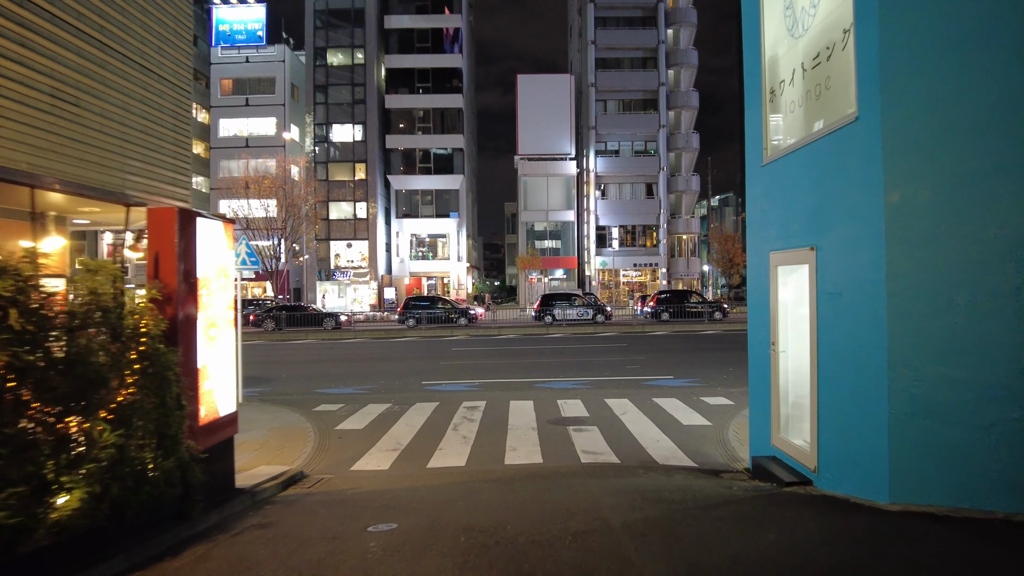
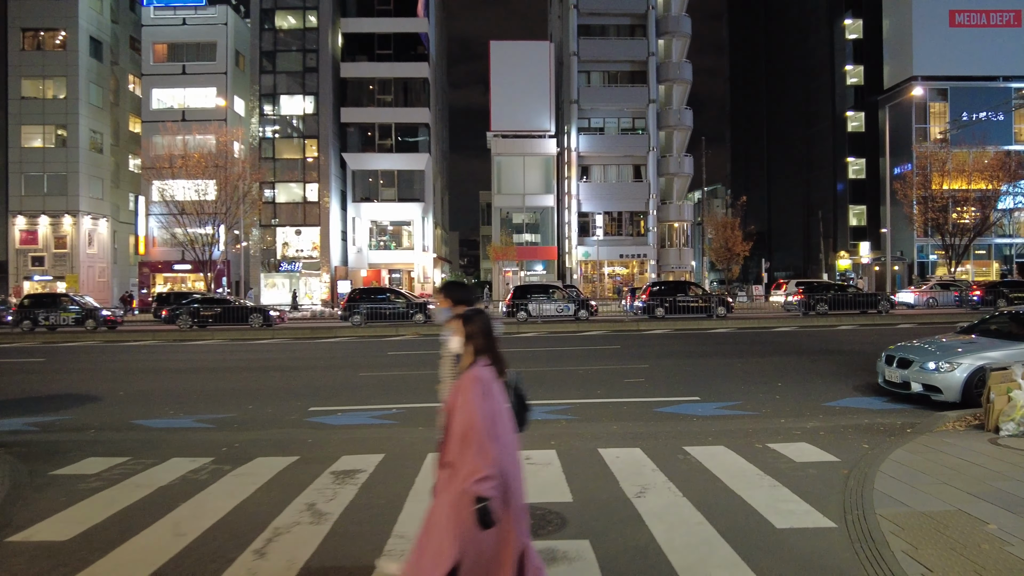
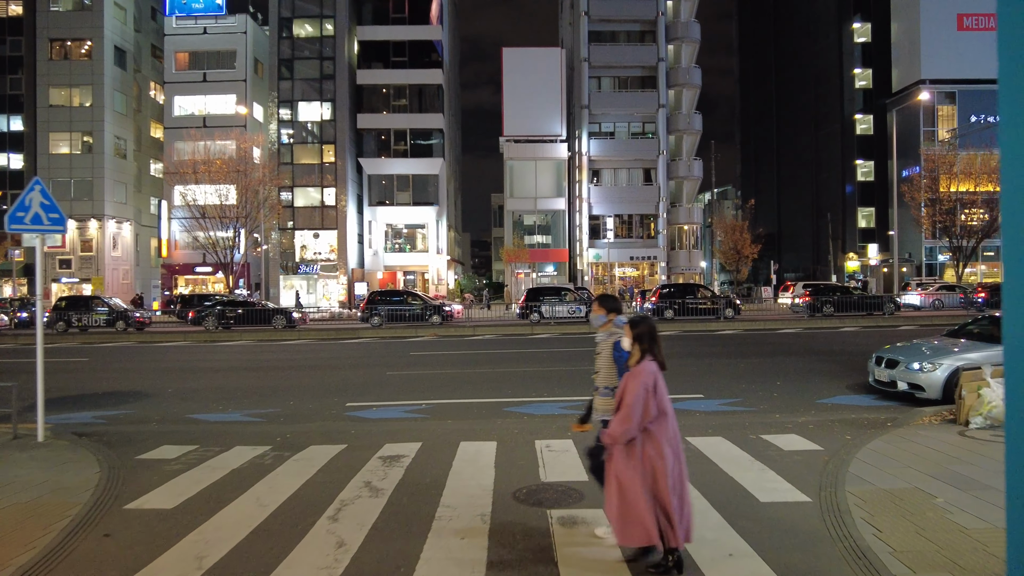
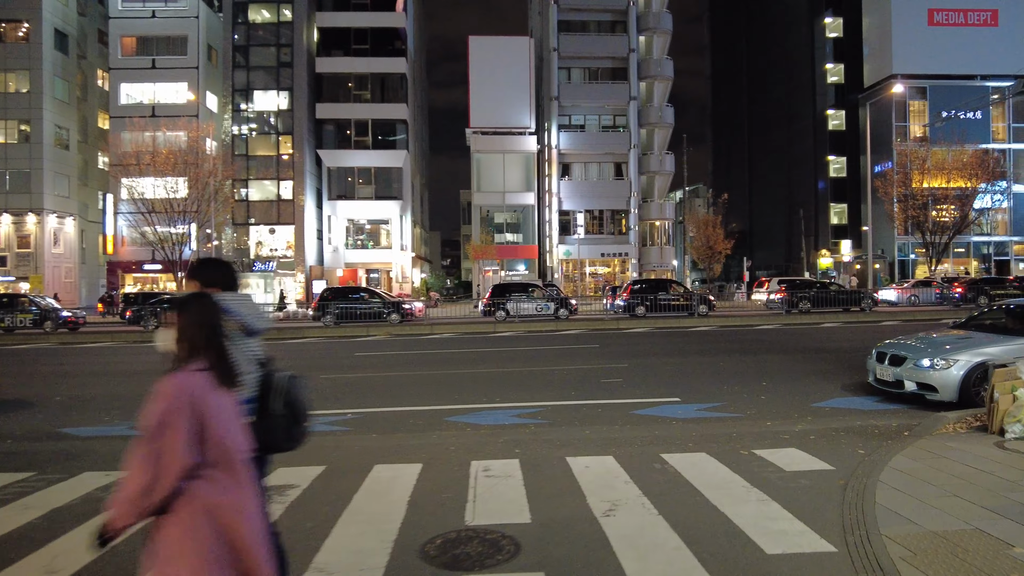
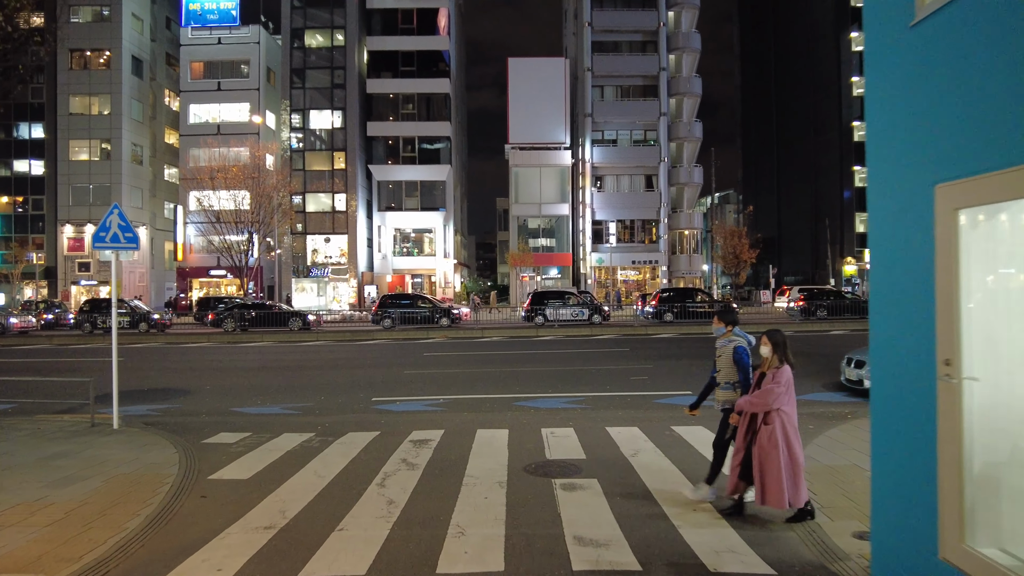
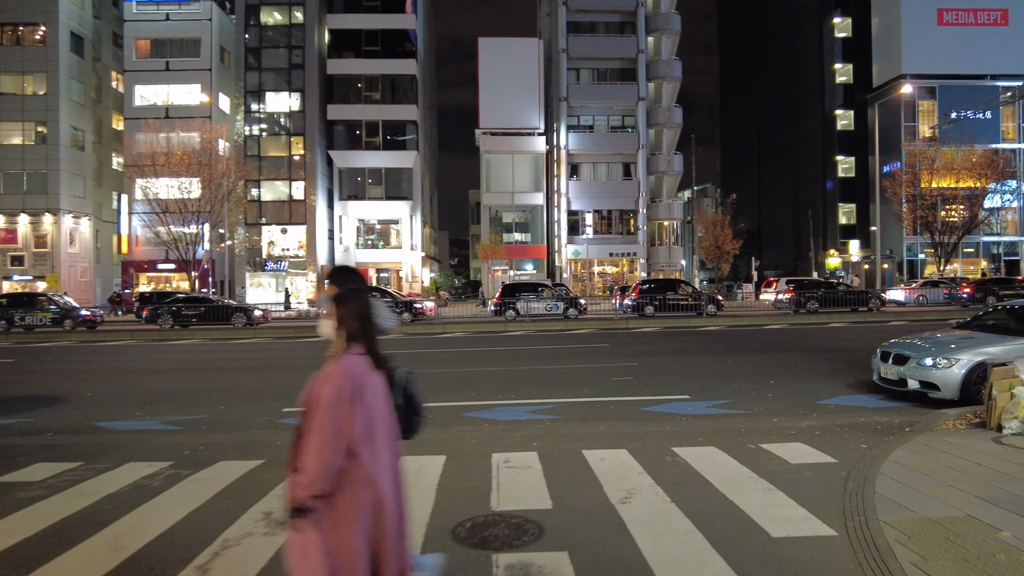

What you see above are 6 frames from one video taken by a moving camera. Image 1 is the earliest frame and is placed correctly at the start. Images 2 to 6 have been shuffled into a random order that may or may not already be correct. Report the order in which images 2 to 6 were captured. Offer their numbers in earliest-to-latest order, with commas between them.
5, 3, 2, 6, 4
